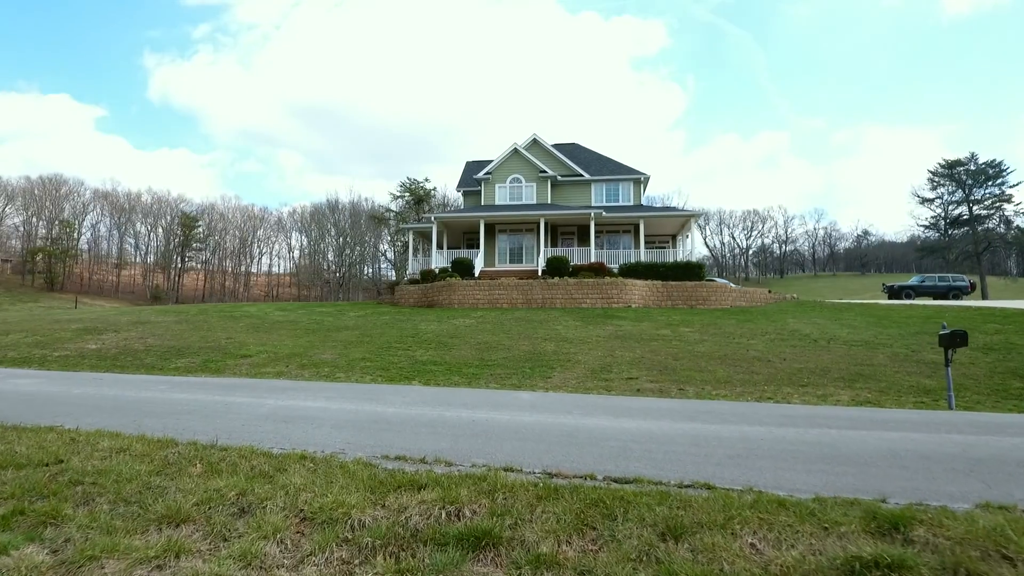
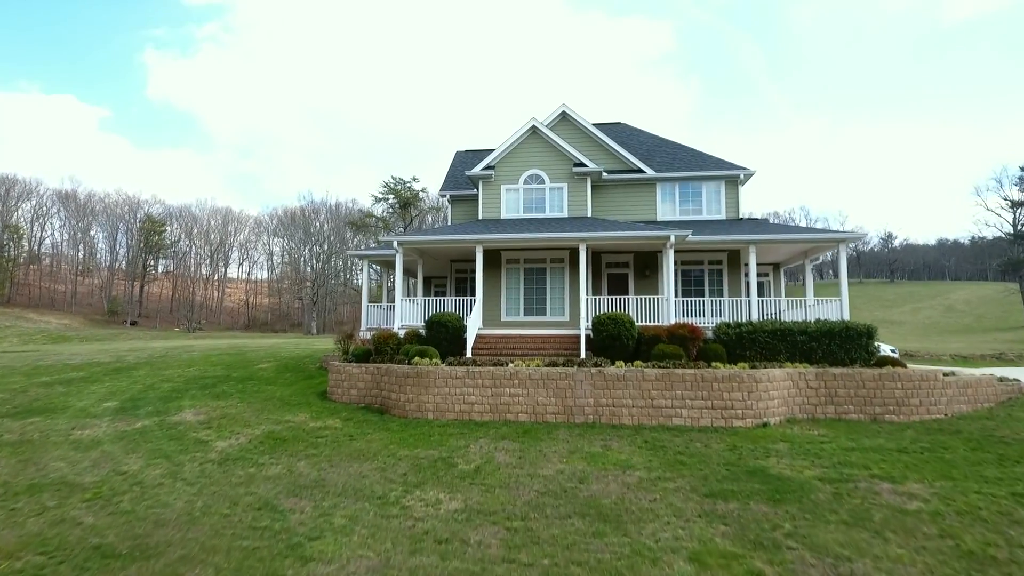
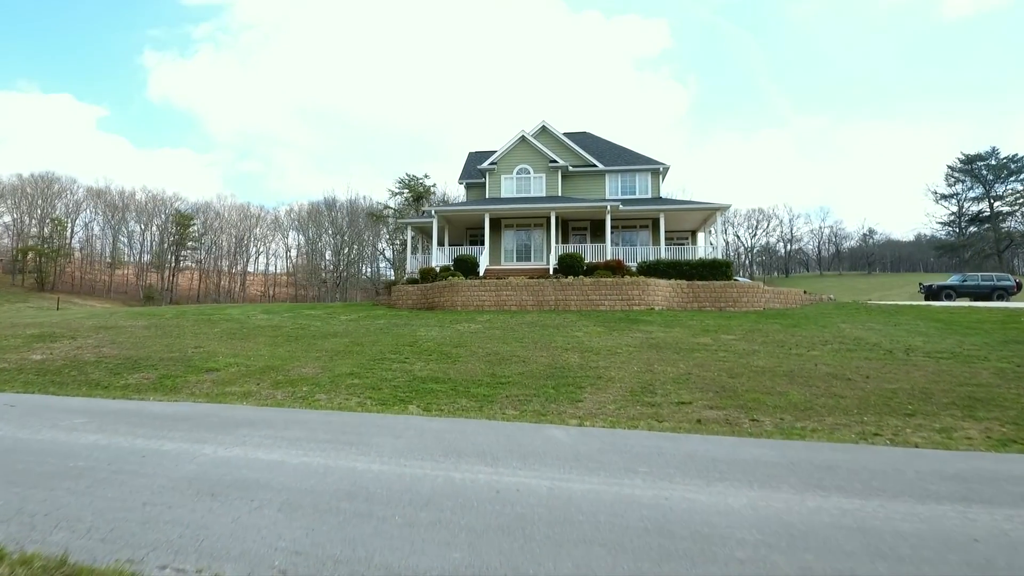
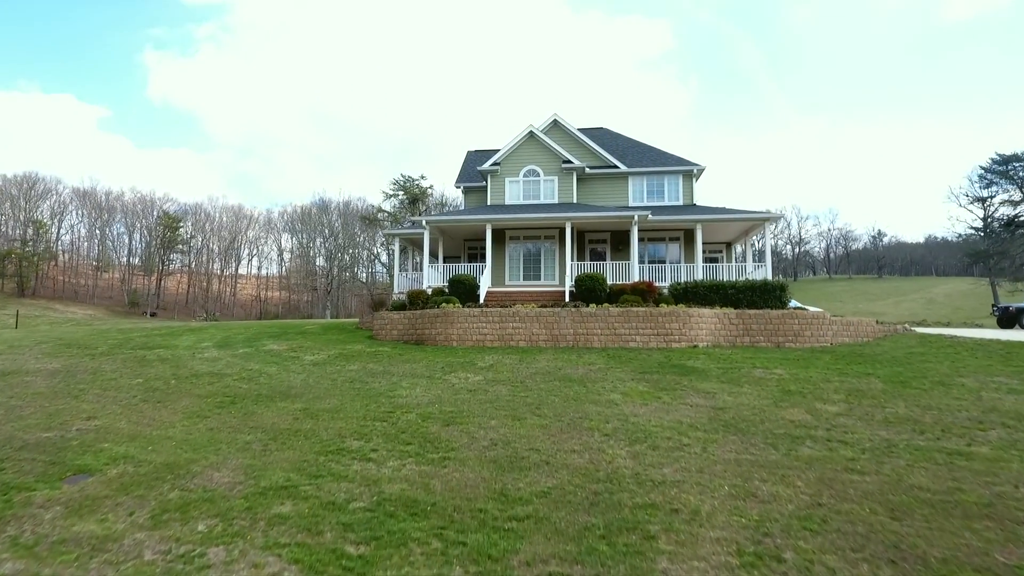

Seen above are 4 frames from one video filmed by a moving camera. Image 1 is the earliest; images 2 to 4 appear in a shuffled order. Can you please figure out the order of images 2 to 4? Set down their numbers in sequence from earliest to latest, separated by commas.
3, 4, 2
